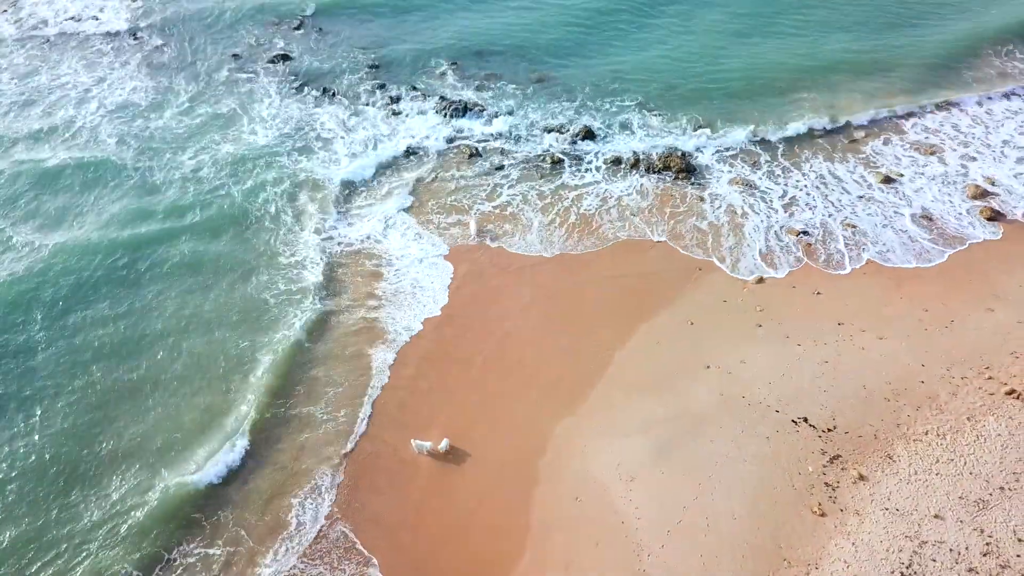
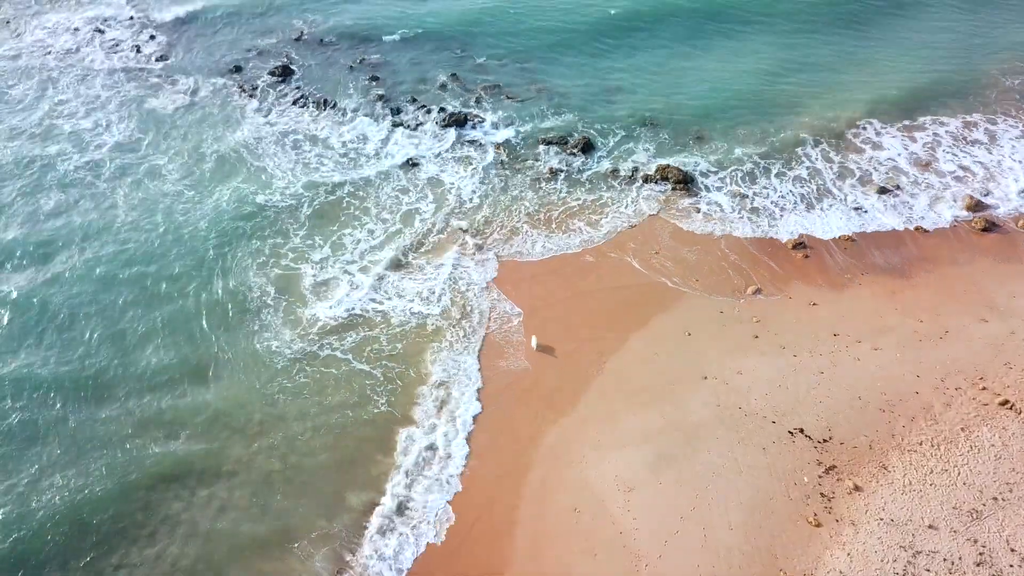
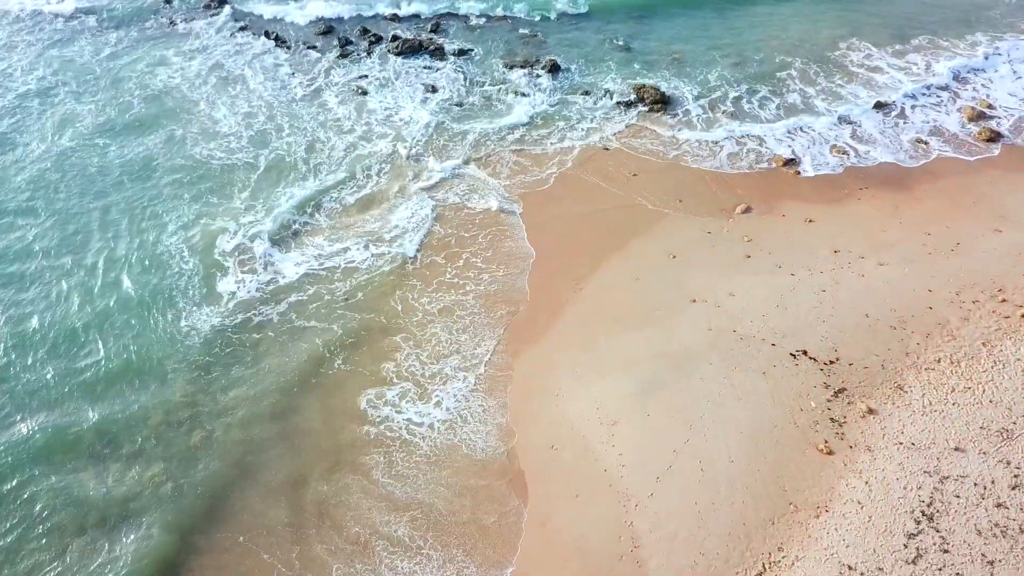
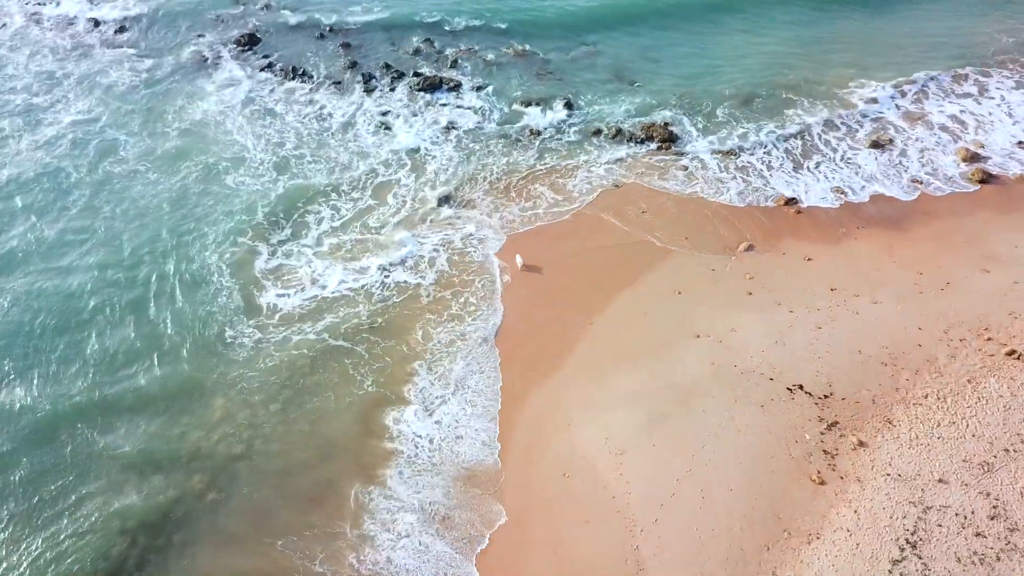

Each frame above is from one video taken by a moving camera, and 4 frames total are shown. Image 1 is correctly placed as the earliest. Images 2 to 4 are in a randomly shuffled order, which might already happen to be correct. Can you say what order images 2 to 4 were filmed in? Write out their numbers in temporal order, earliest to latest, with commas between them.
2, 4, 3
